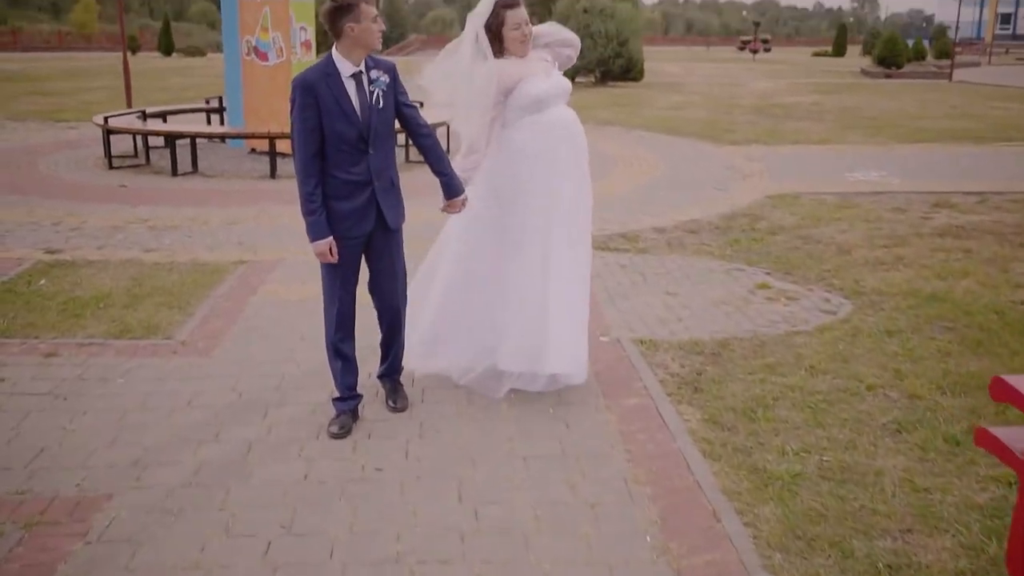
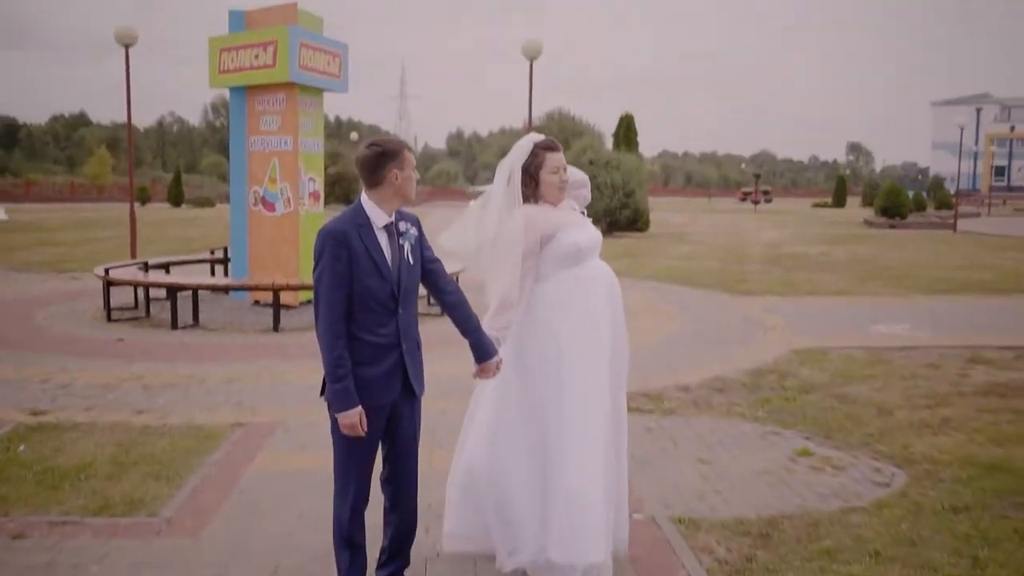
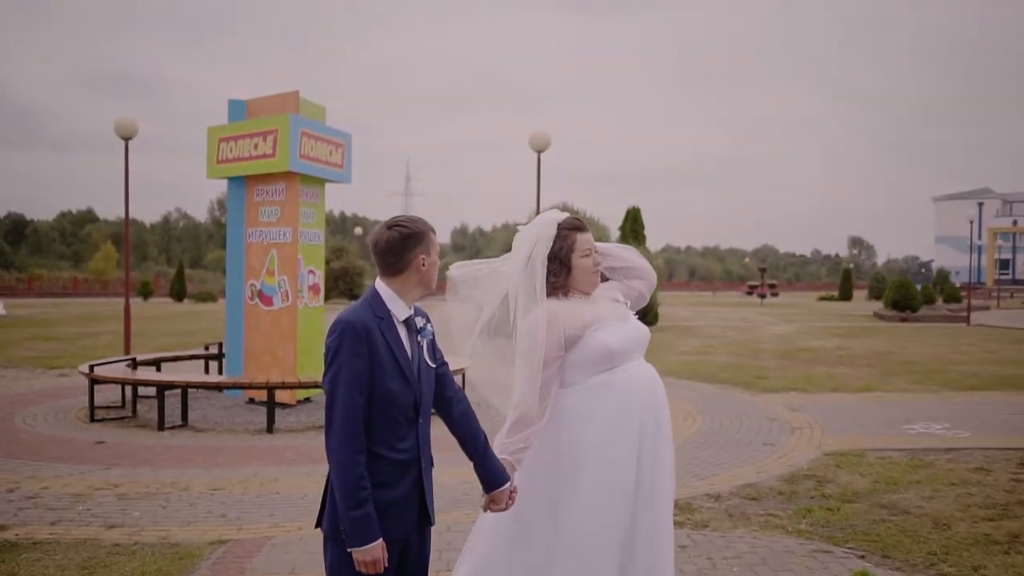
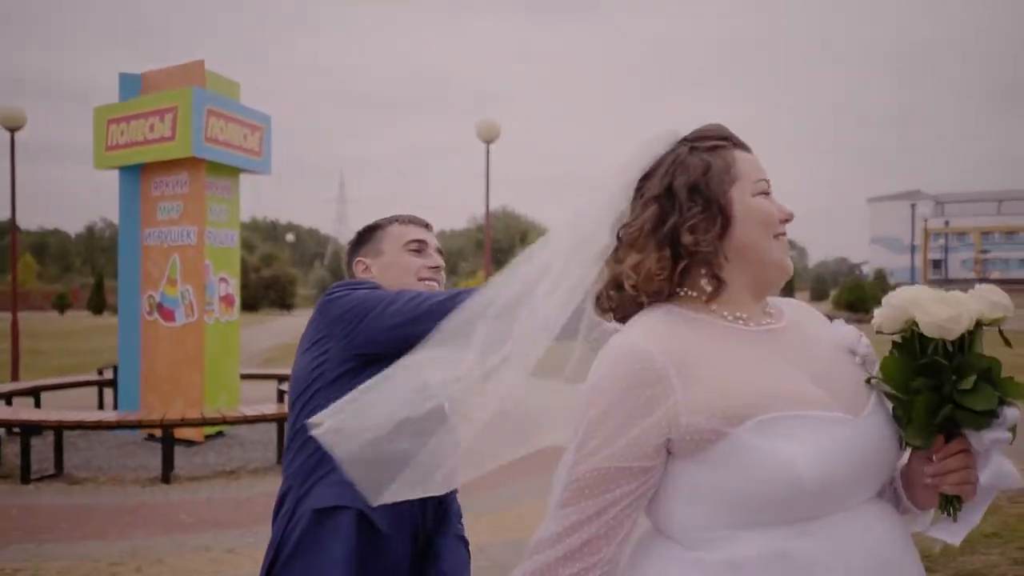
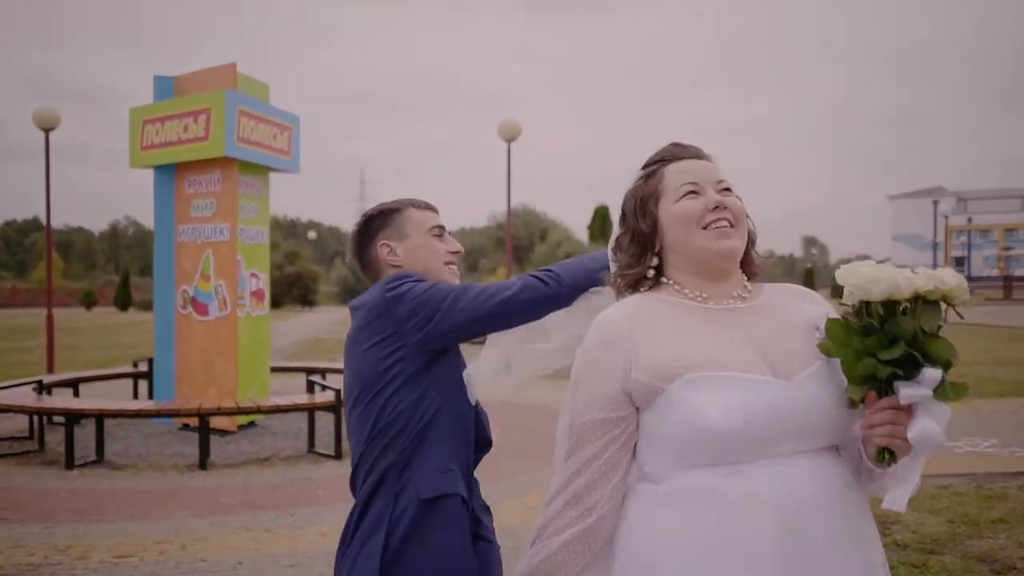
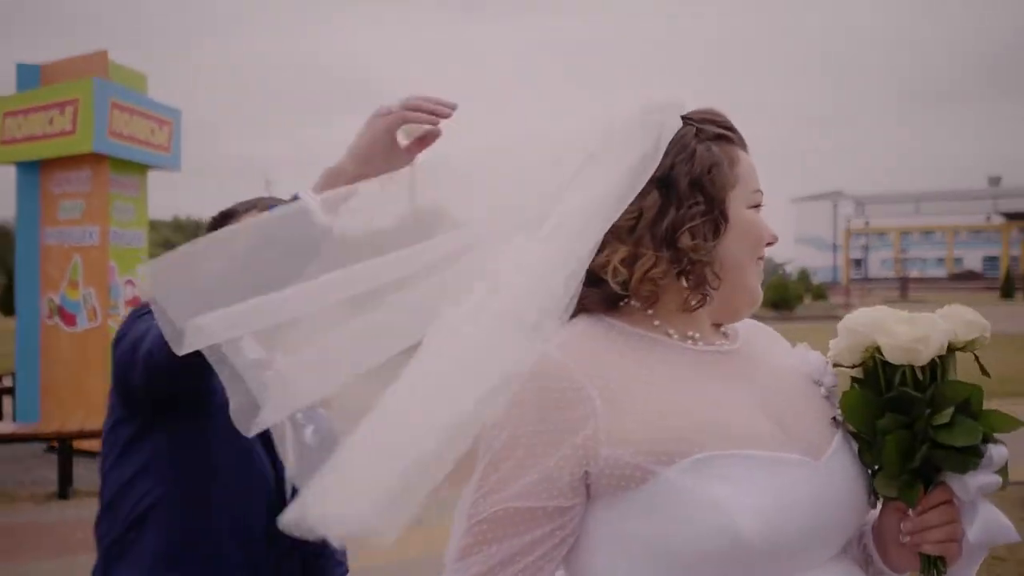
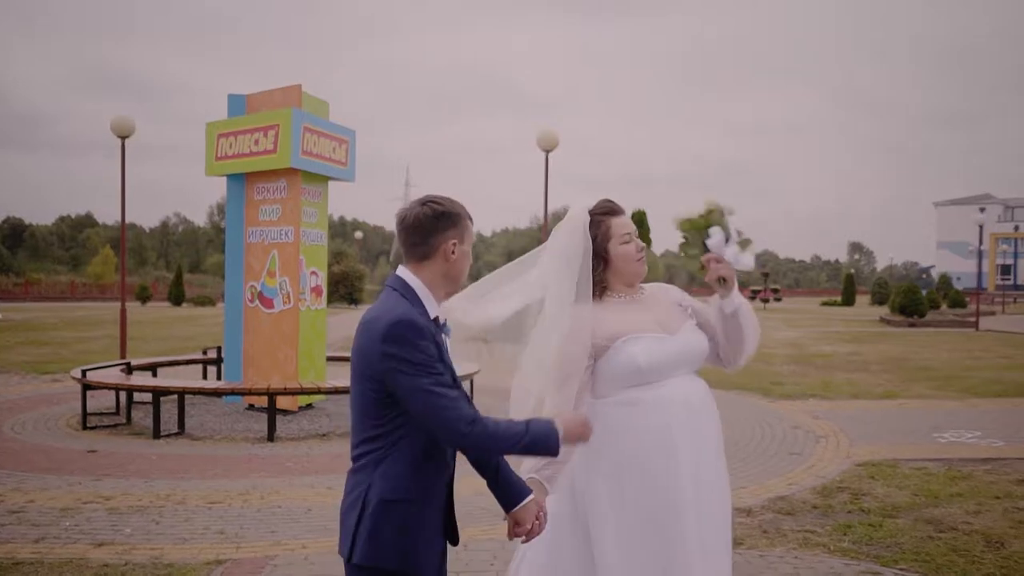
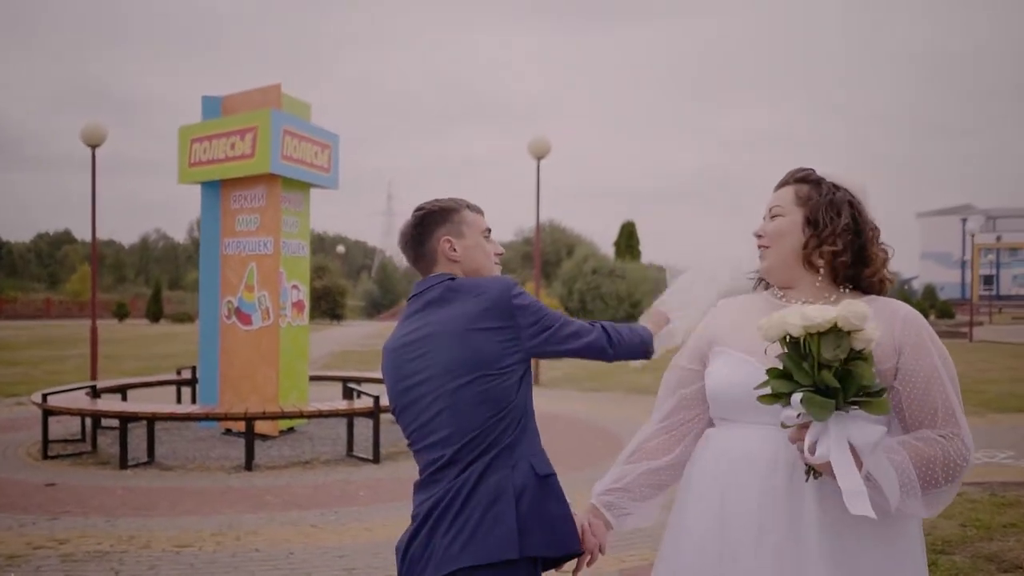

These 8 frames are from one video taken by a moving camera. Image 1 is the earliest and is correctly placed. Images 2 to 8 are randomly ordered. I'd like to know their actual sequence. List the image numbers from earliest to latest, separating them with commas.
2, 3, 7, 8, 5, 4, 6
